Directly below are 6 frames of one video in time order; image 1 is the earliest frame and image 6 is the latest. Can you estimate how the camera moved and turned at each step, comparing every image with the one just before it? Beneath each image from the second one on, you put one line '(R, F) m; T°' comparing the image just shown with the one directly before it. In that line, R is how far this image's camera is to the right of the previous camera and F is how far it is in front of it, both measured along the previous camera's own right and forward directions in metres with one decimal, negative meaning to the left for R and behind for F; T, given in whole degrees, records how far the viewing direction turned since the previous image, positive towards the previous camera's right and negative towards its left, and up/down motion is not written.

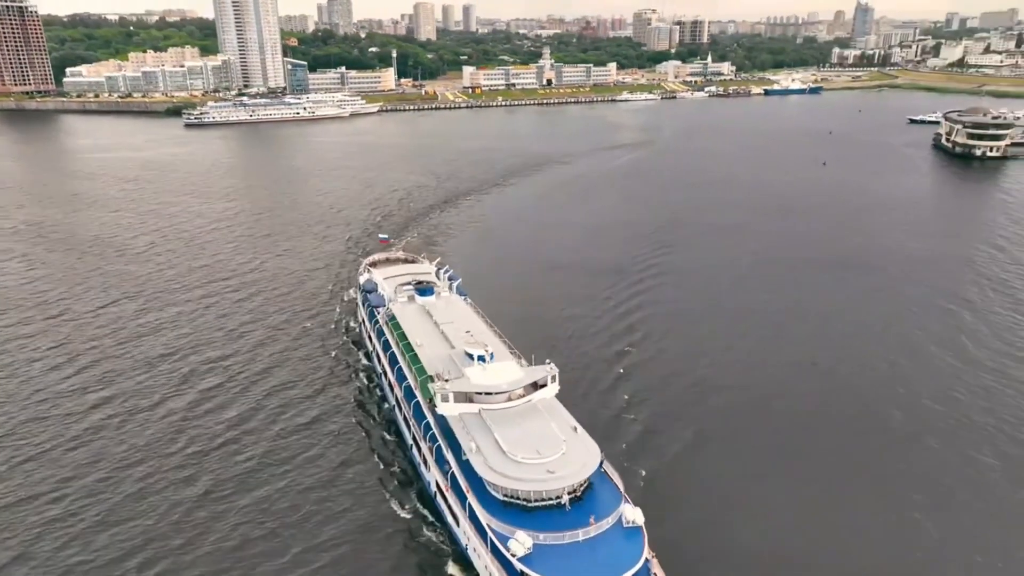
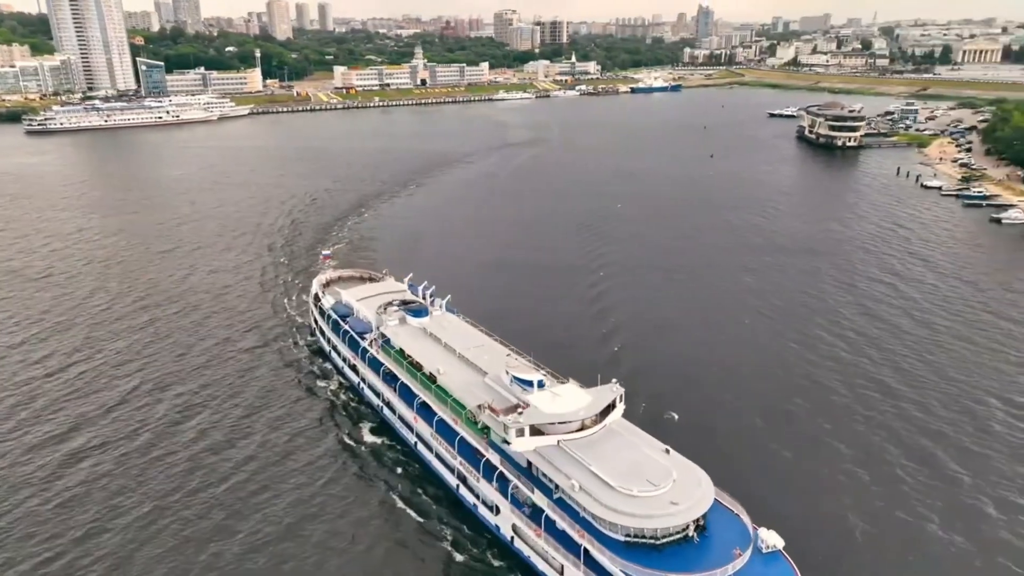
(-5.4, +2.8) m; +11°
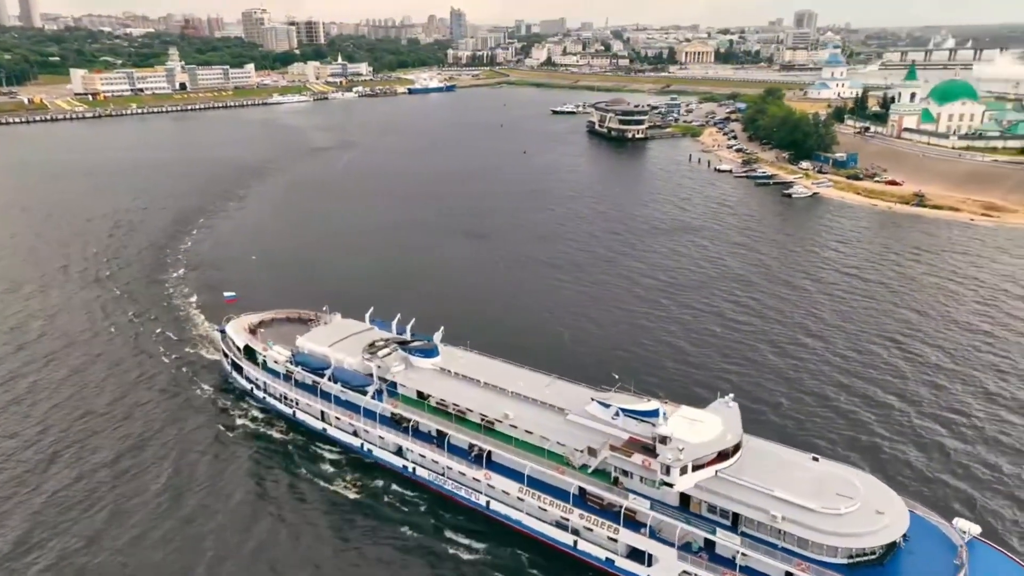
(-8.3, +4.2) m; +19°
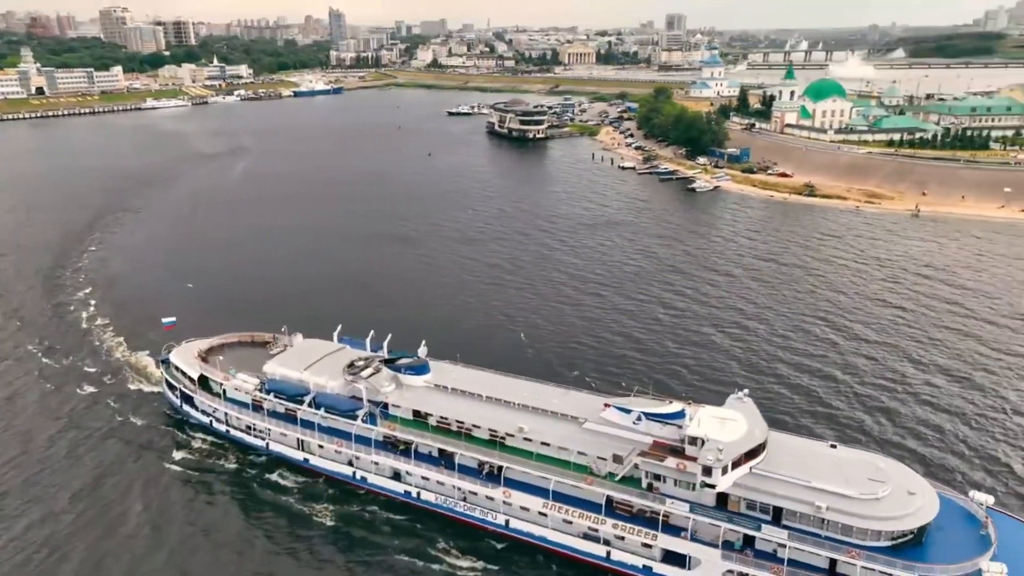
(-3.2, +1.0) m; +9°
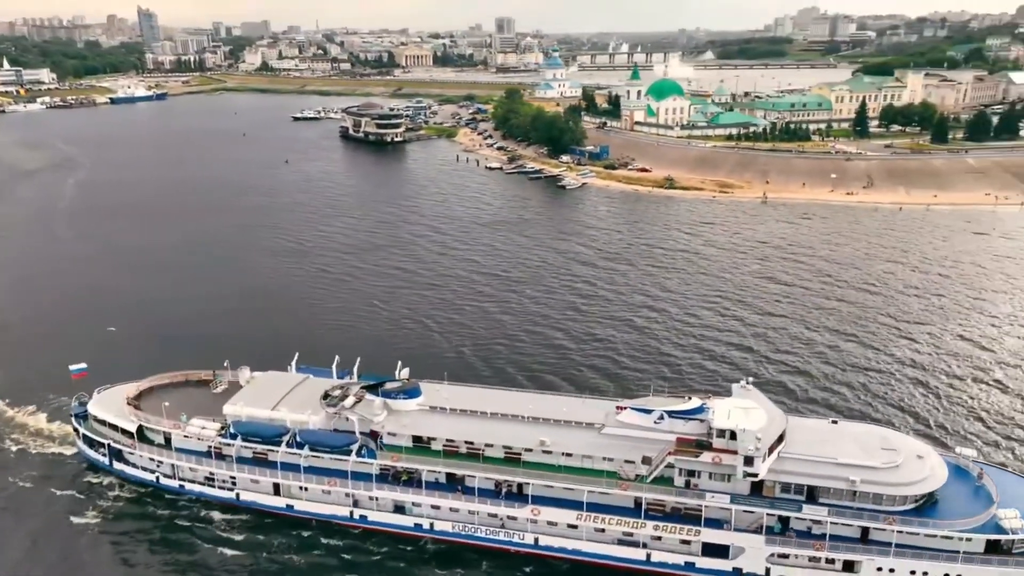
(-4.3, +1.2) m; +13°
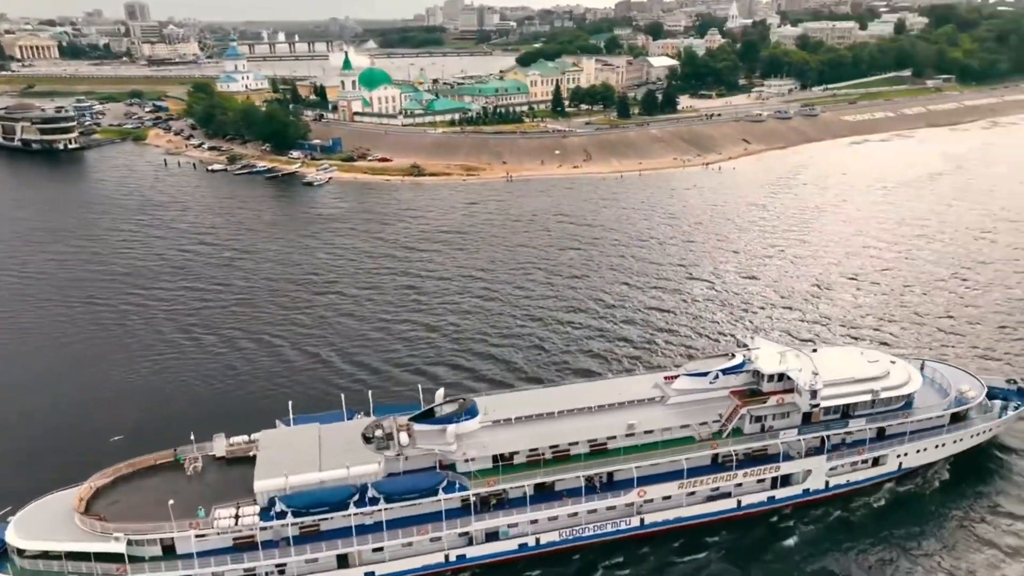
(-9.6, +2.9) m; +26°
